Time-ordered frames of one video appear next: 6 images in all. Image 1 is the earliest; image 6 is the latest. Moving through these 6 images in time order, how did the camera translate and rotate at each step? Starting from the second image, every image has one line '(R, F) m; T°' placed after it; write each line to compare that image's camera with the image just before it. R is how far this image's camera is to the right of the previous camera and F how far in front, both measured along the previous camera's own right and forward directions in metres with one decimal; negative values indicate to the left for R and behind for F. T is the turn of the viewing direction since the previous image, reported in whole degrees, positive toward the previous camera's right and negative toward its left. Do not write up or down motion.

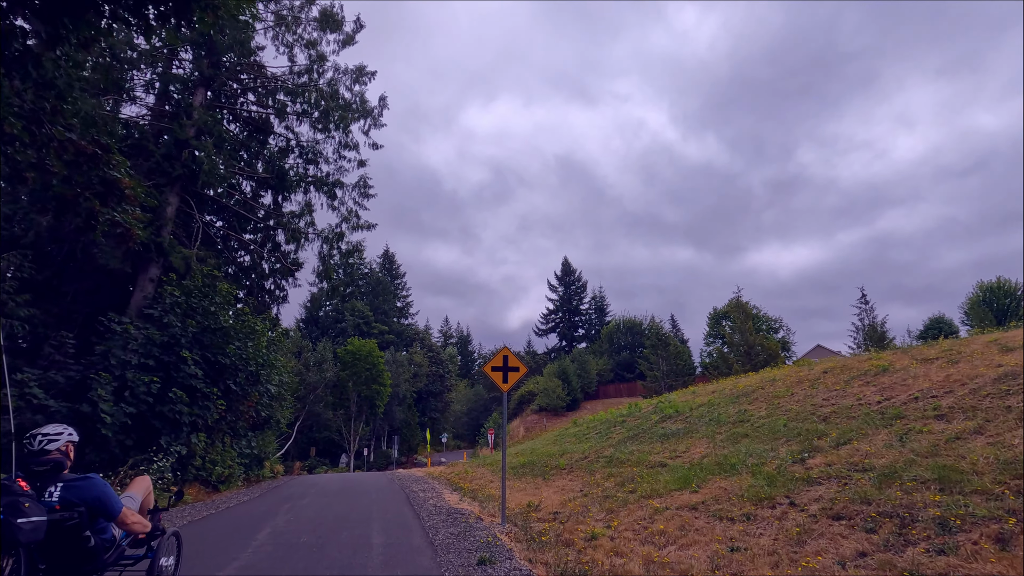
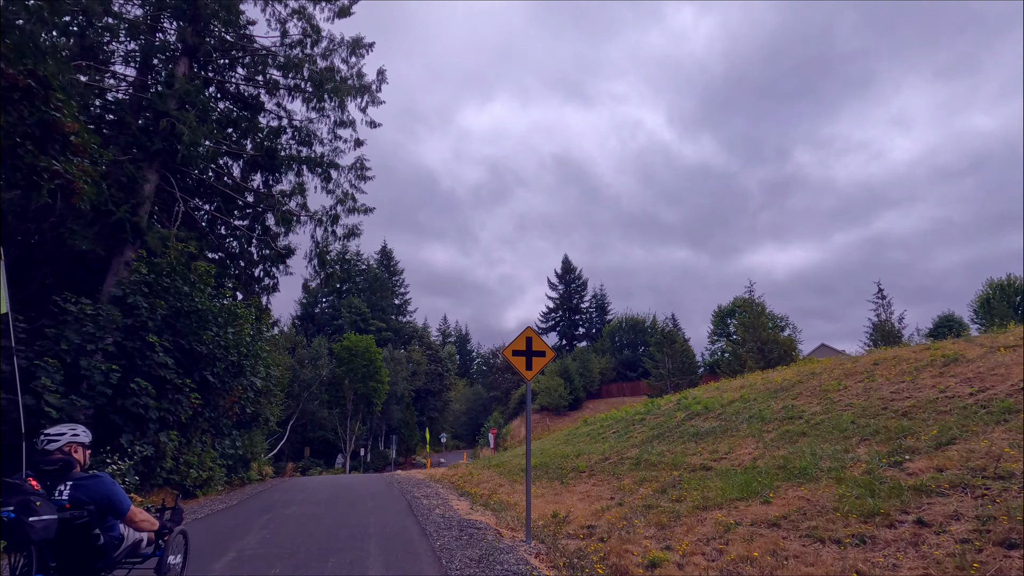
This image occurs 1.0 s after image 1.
(-0.4, +1.8) m; 0°
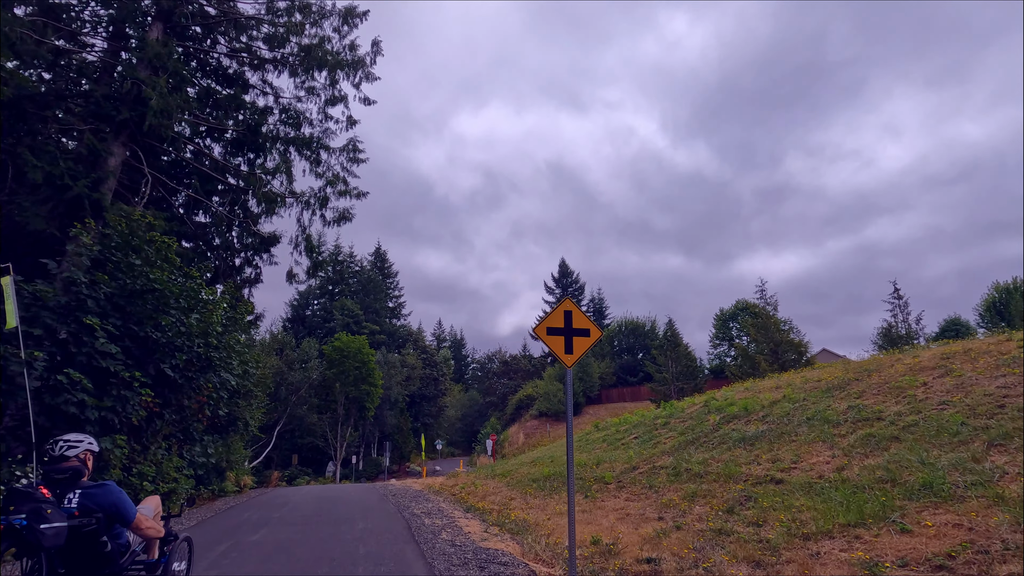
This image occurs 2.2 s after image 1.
(-0.4, +2.1) m; +1°
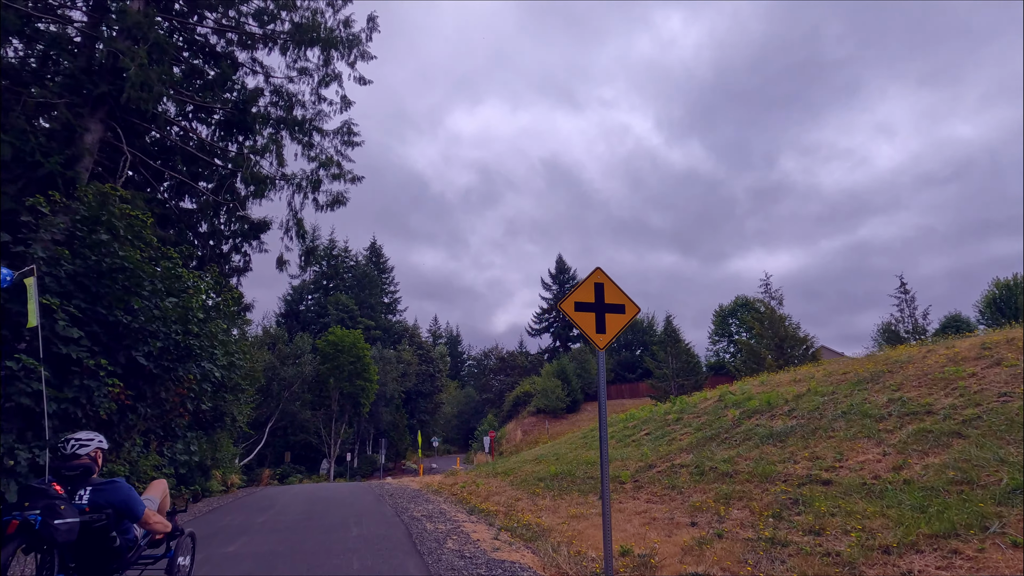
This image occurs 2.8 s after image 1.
(-0.2, +1.0) m; 0°
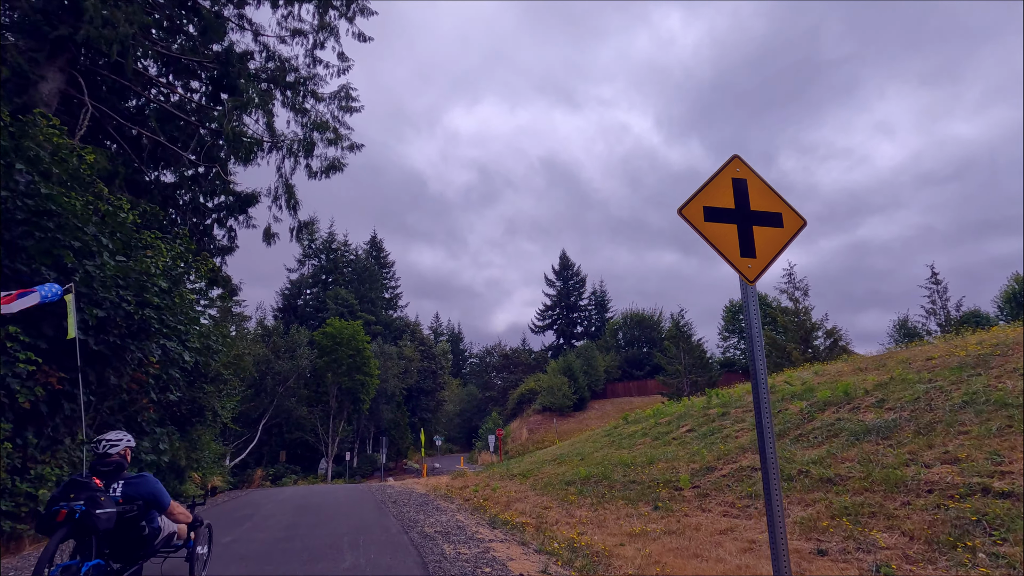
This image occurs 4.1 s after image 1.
(-0.5, +2.2) m; 0°
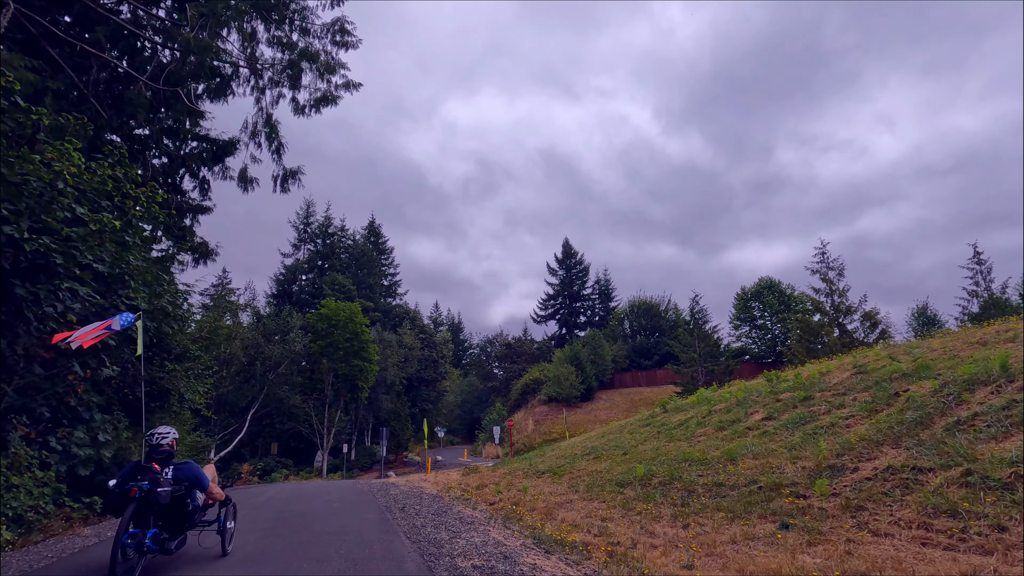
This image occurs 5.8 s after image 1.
(-0.7, +2.8) m; 0°
